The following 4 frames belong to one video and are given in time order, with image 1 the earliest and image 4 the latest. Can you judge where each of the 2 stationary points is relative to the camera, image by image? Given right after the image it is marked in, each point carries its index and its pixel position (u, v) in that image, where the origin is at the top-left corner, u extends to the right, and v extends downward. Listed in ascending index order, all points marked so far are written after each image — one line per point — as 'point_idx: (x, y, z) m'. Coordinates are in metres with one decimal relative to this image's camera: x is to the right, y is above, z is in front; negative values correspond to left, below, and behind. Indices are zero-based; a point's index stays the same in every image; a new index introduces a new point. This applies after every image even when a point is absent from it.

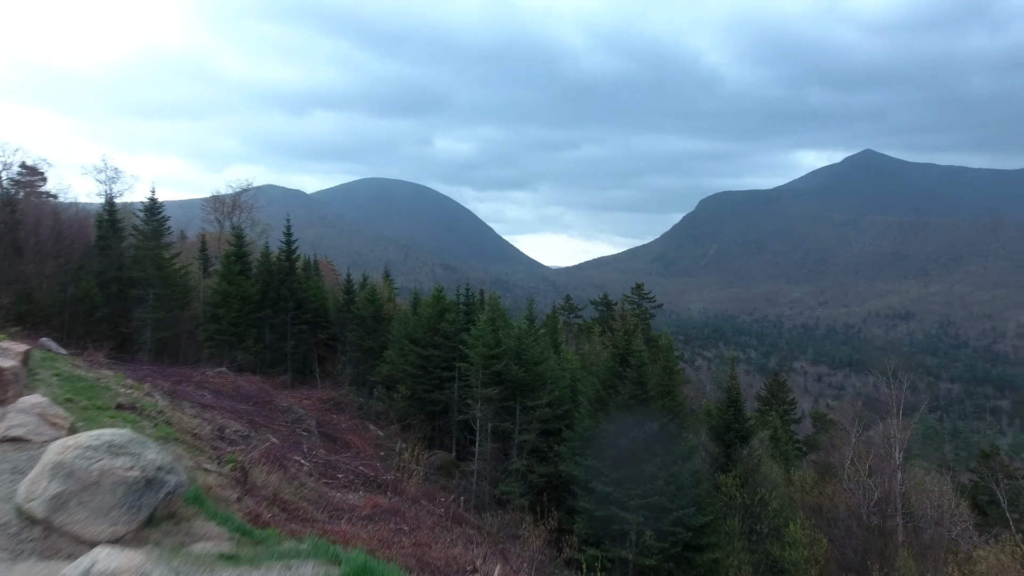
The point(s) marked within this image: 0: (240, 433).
0: (-6.8, -3.6, +16.1) m
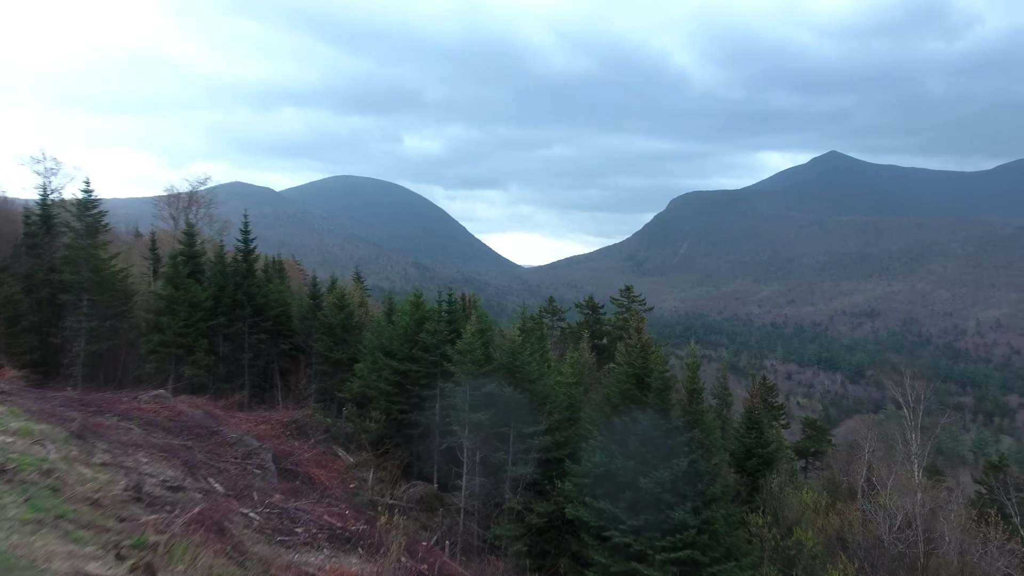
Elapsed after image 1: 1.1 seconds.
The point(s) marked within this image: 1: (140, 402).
0: (-6.7, -3.8, +12.6) m
1: (-10.4, -3.2, +18.1) m
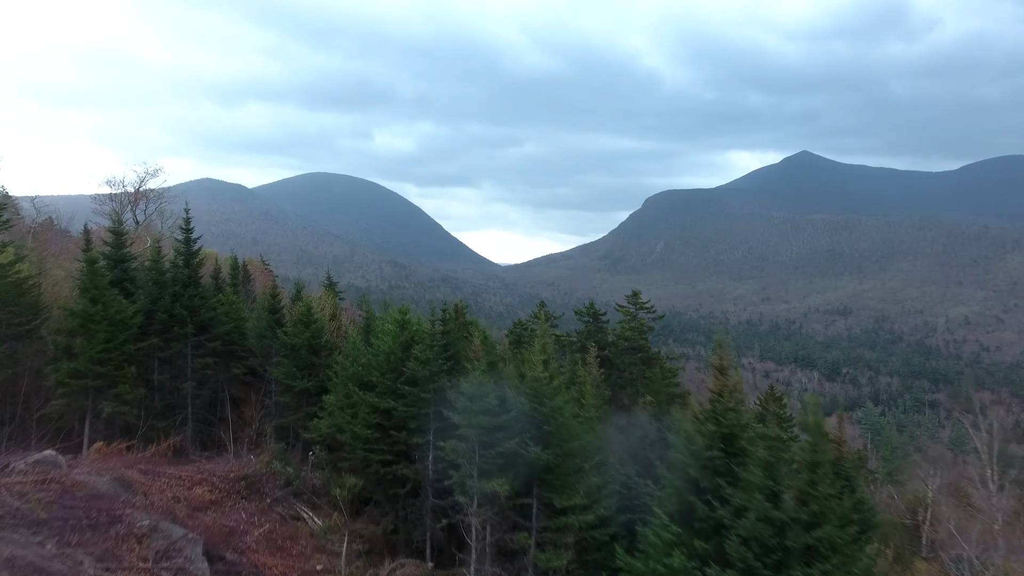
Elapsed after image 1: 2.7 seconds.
0: (-5.9, -4.3, +7.3) m
1: (-9.8, -3.7, +12.7) m
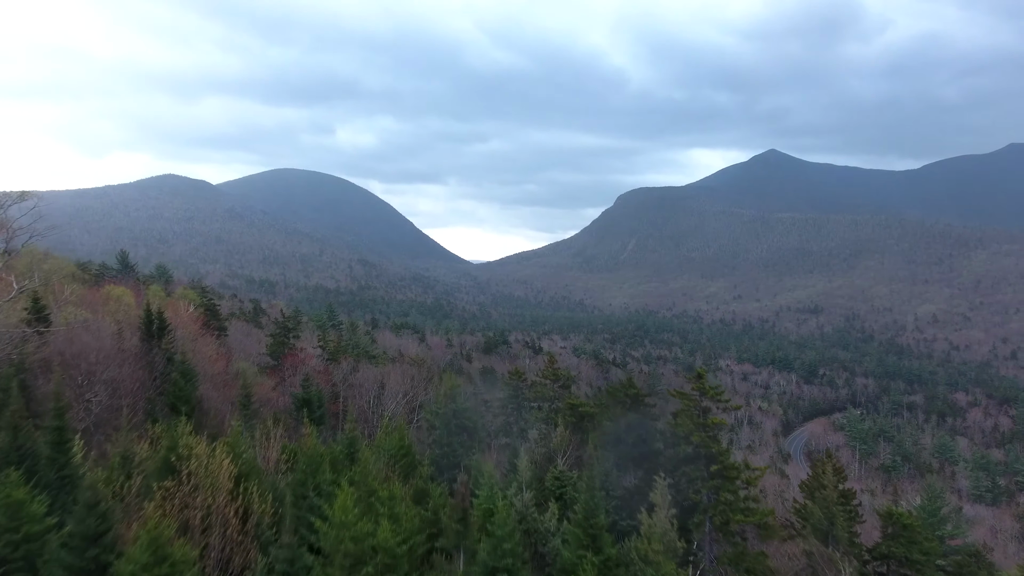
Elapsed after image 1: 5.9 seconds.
0: (-3.9, -7.9, -4.8) m
1: (-8.0, -7.3, +0.4) m
